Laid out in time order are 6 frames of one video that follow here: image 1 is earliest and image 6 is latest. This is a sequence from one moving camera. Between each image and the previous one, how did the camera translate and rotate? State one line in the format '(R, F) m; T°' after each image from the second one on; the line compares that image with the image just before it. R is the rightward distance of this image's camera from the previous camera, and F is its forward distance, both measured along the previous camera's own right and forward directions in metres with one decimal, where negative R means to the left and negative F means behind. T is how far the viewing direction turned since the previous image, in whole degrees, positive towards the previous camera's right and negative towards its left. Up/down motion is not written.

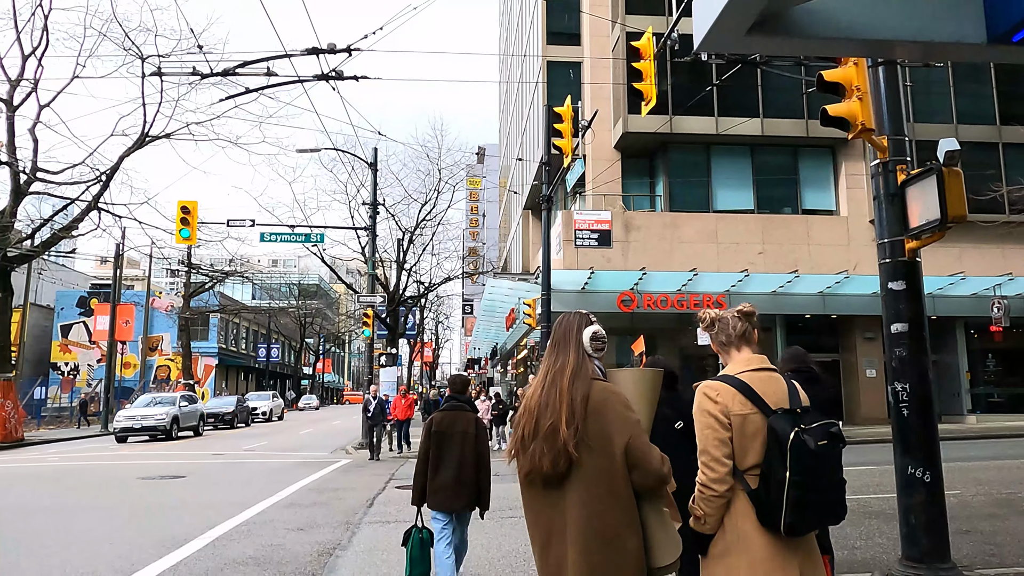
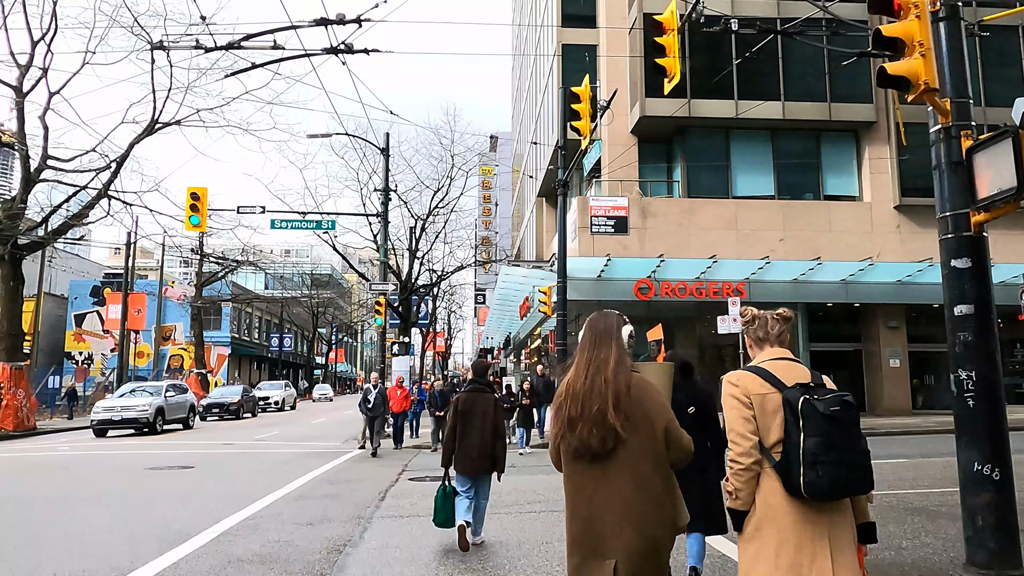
(-0.1, +0.4) m; -1°
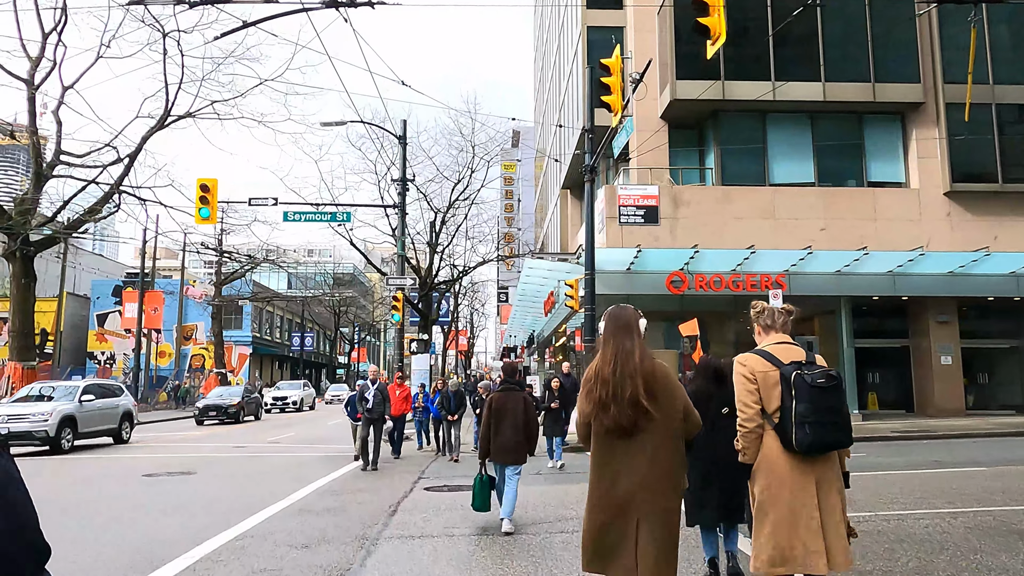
(0.0, +1.1) m; -2°
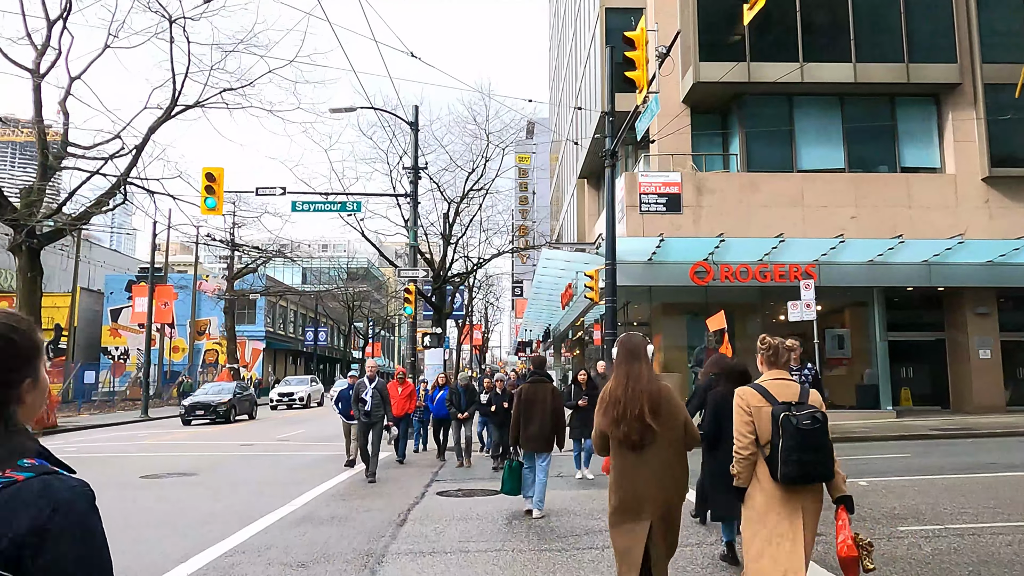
(-0.1, +0.8) m; -1°
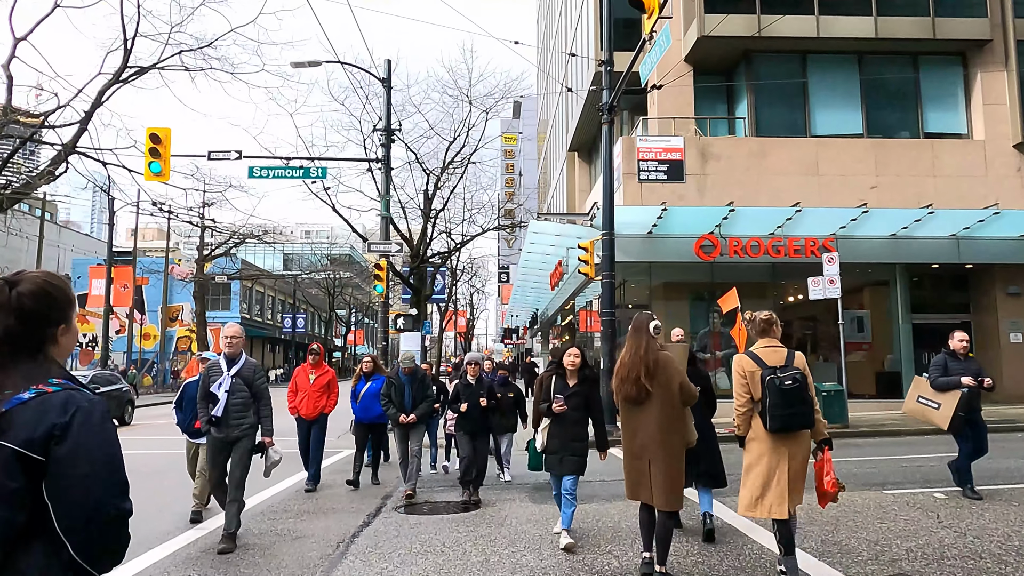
(+0.1, +2.0) m; +1°
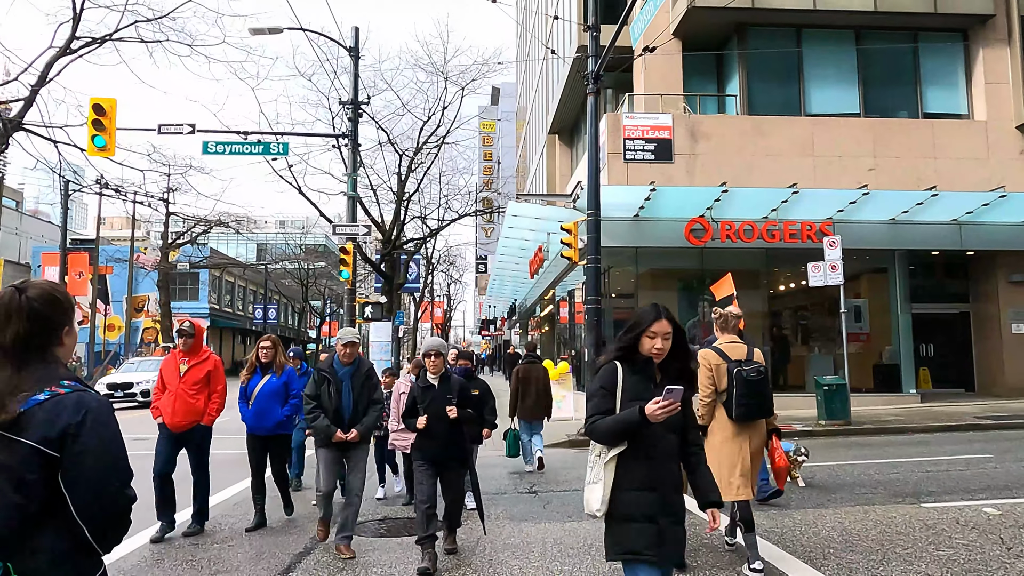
(0.0, +1.2) m; +2°
